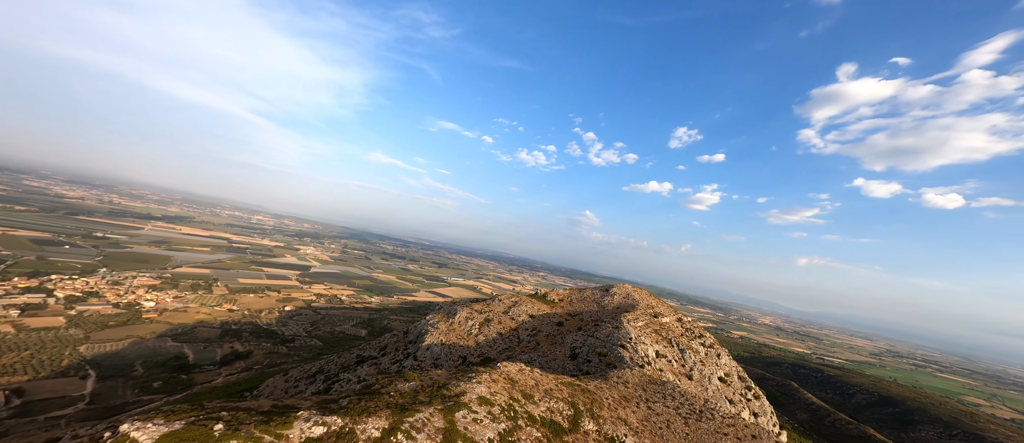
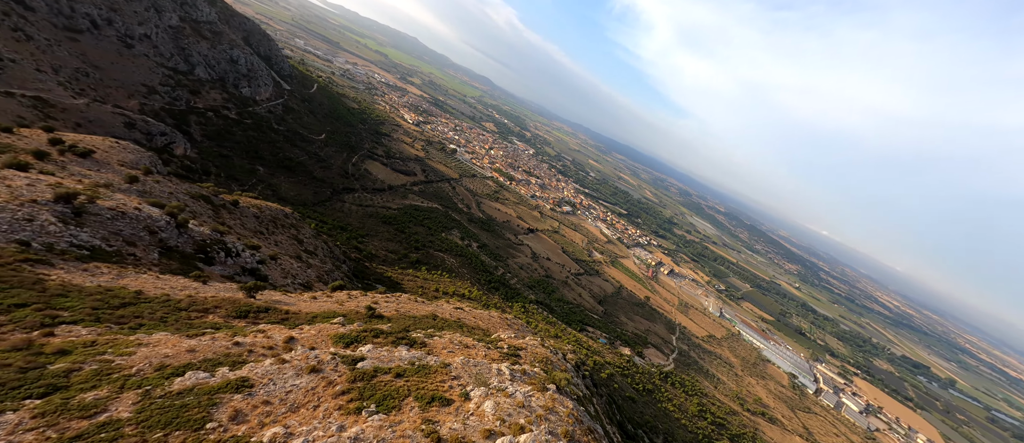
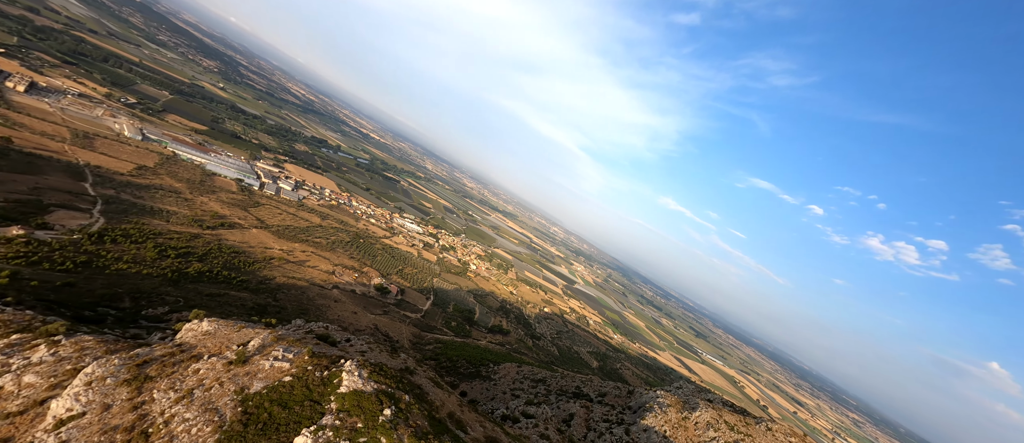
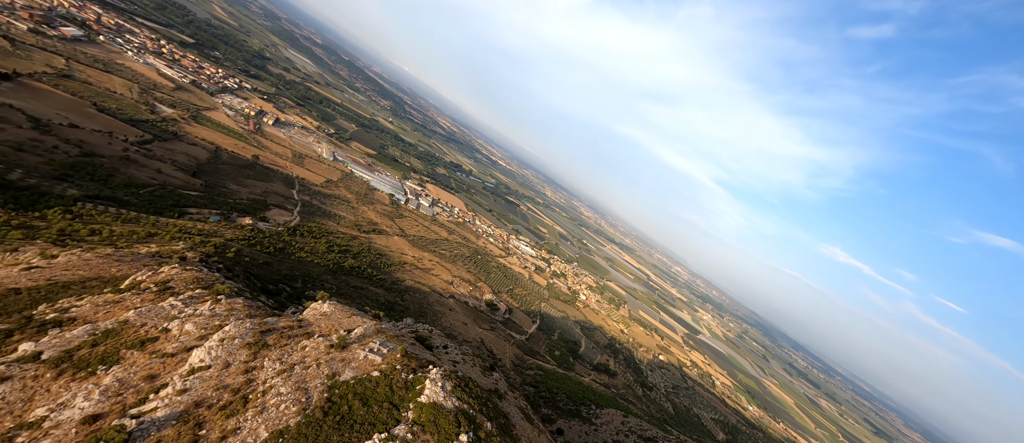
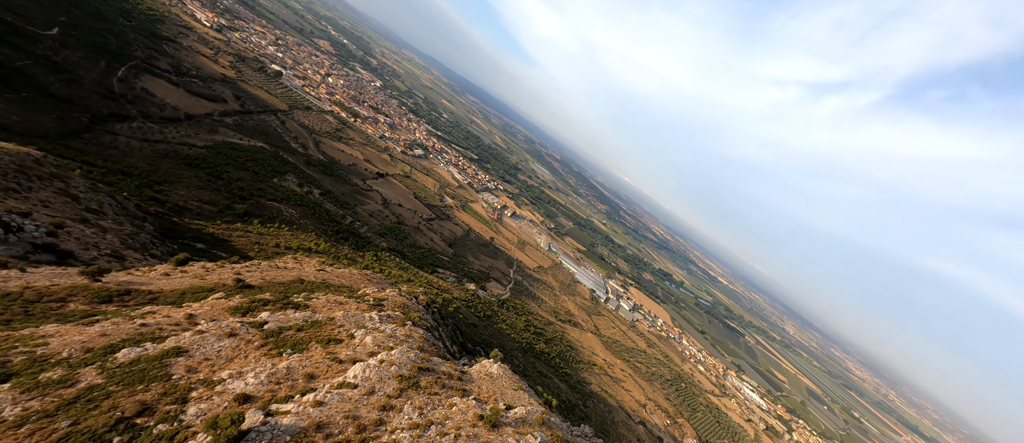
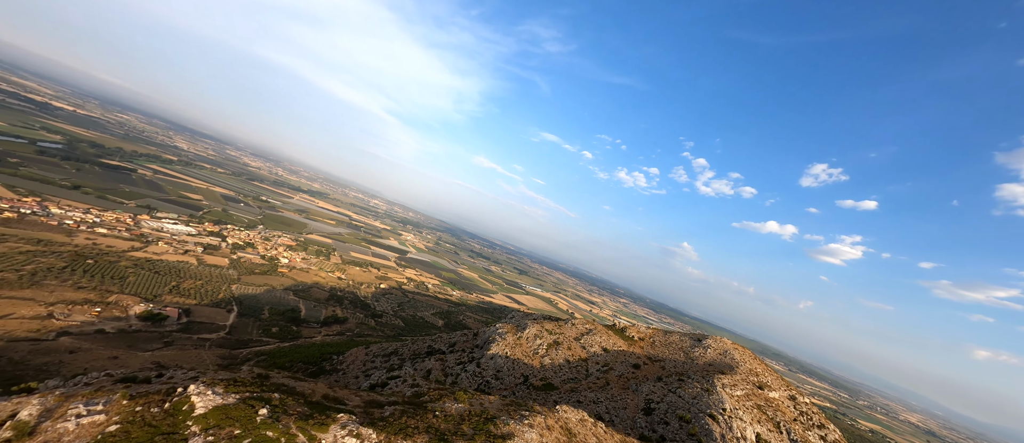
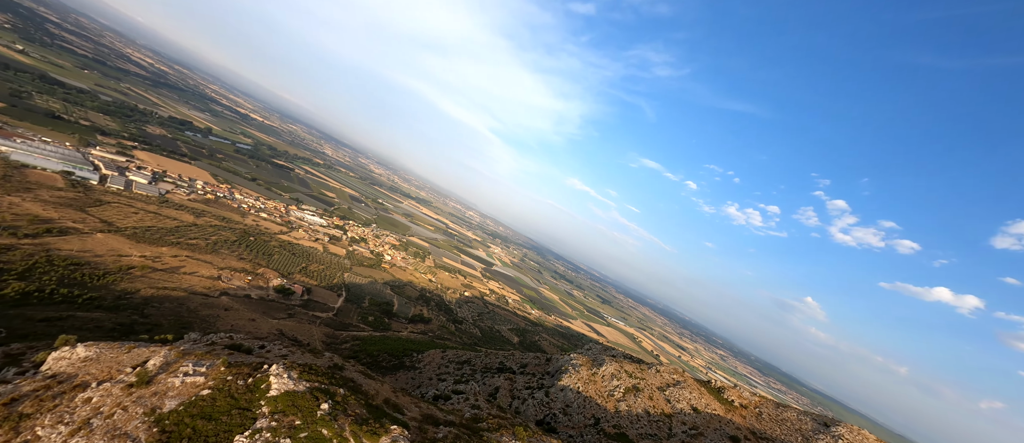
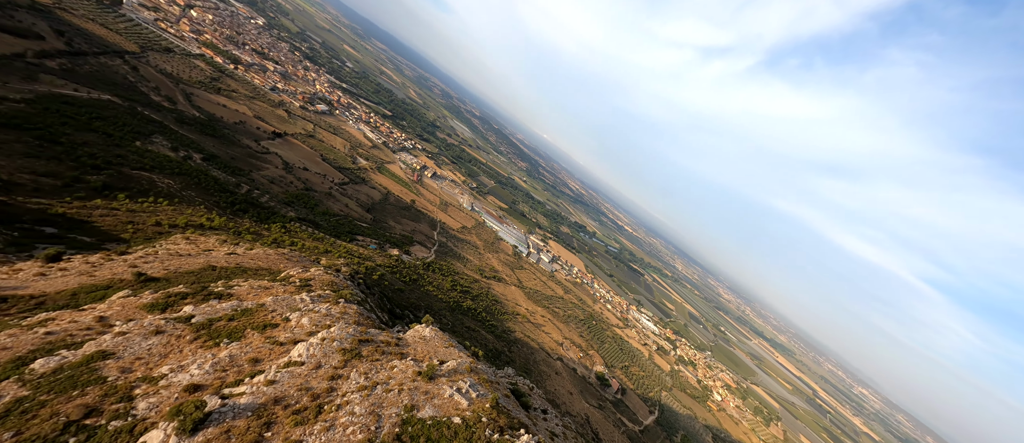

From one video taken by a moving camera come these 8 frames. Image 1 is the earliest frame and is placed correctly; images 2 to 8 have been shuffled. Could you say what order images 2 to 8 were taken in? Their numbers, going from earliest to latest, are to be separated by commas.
6, 7, 3, 4, 8, 5, 2
